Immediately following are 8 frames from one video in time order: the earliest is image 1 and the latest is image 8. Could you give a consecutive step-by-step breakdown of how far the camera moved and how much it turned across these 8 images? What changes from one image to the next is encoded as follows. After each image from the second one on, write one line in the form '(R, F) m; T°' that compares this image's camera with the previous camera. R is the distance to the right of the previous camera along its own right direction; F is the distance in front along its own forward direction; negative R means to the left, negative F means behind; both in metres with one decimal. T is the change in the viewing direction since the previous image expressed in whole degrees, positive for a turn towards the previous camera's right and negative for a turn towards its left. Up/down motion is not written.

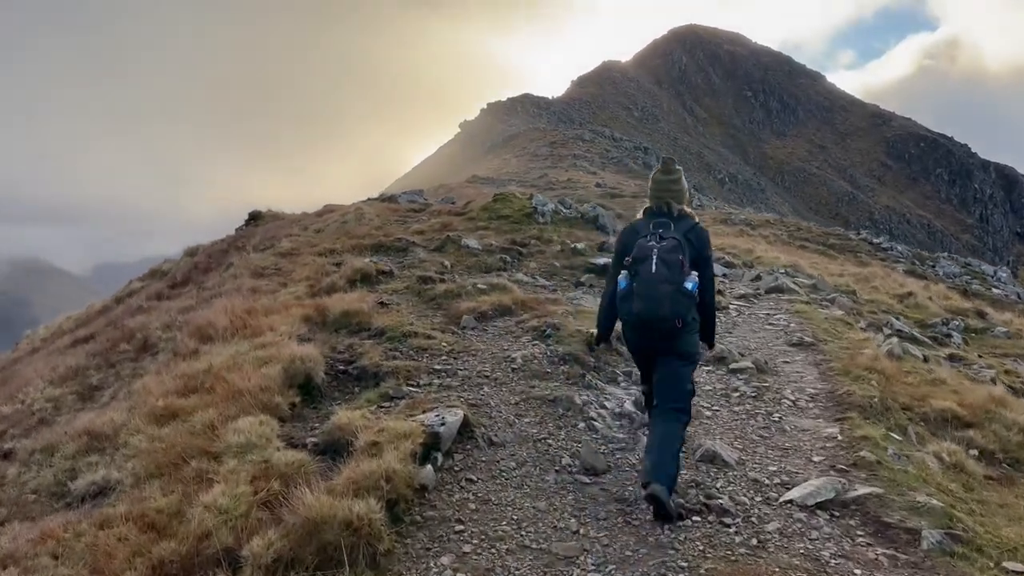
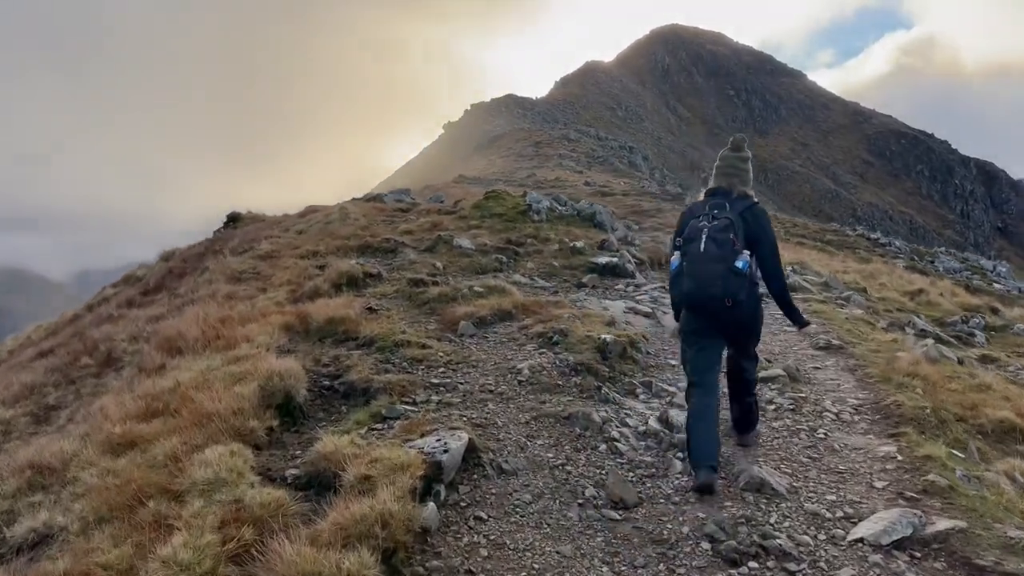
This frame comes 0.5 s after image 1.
(-0.2, +1.1) m; +1°
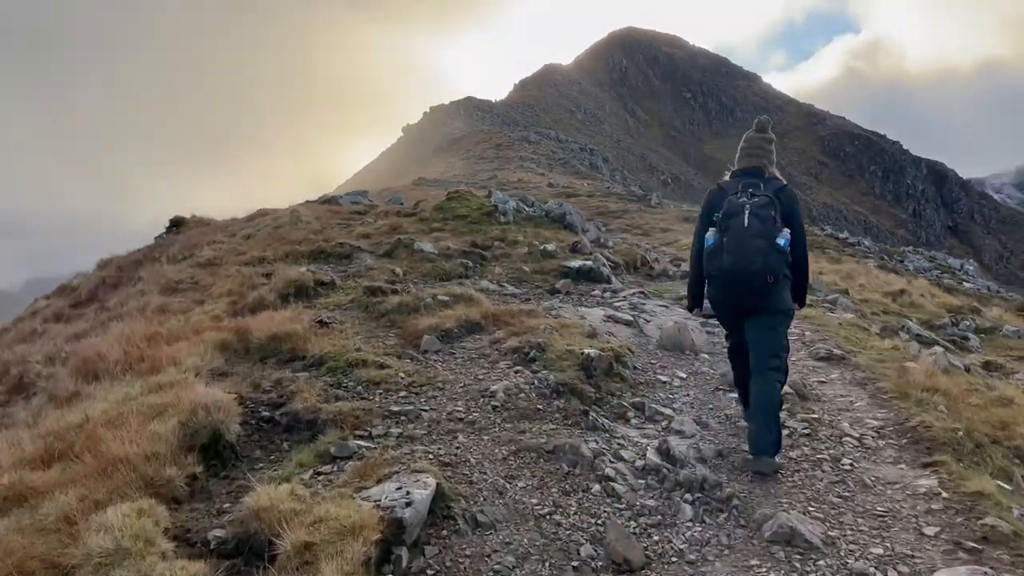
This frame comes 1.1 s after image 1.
(-0.1, +1.3) m; +3°
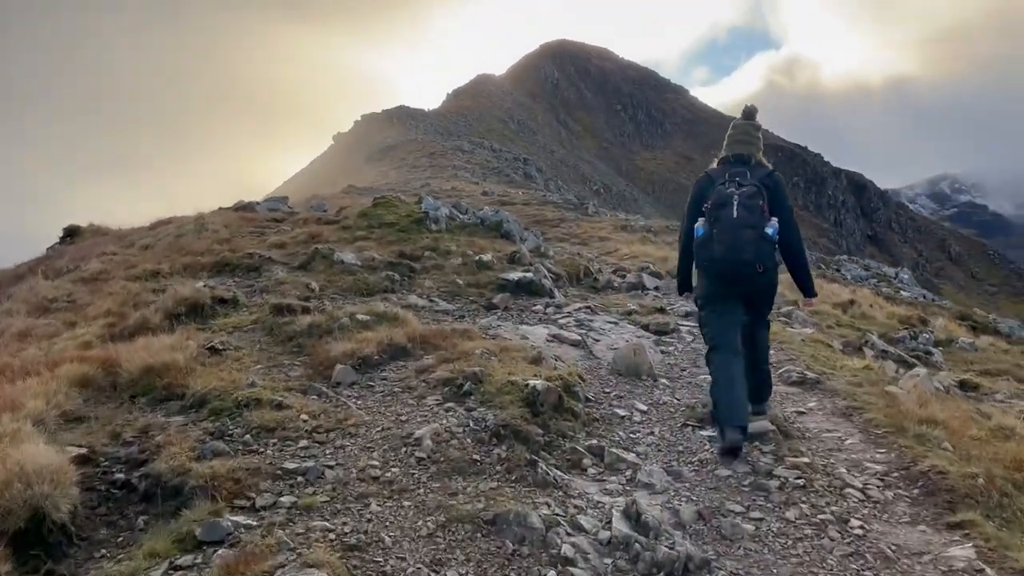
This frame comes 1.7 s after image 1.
(+0.1, +1.5) m; +5°
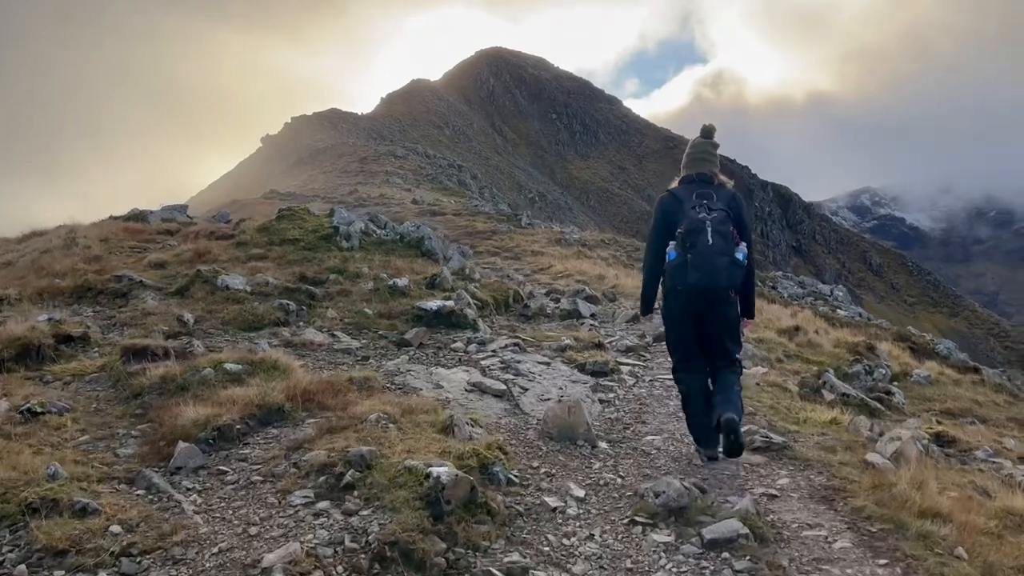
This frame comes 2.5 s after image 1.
(+0.3, +1.8) m; +5°
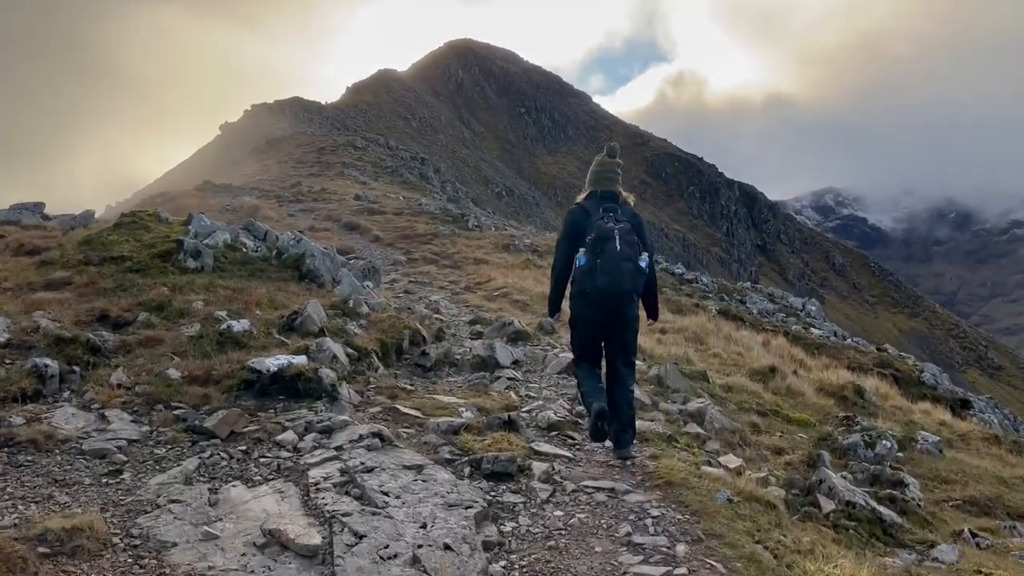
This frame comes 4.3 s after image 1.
(+1.0, +3.5) m; +2°
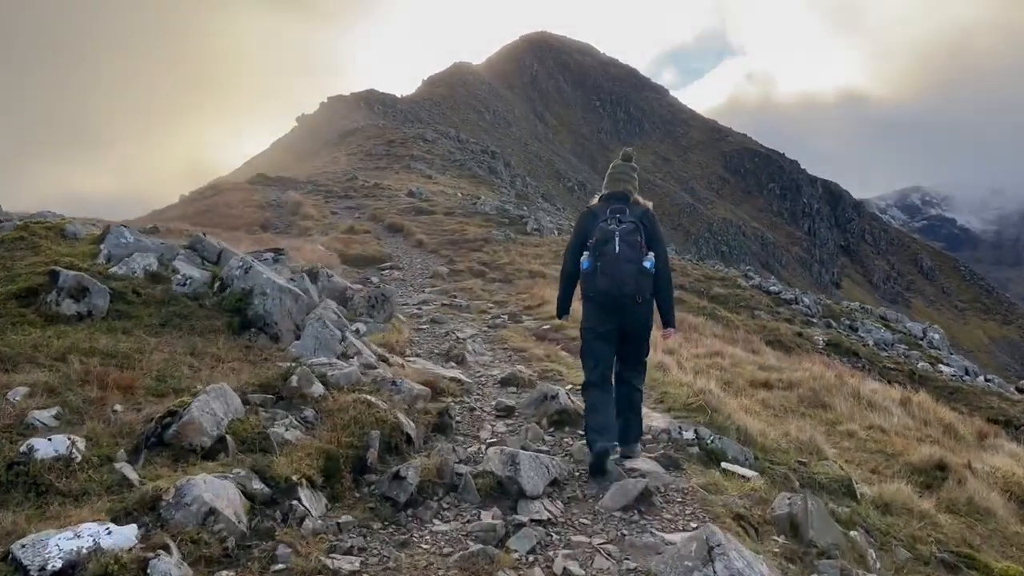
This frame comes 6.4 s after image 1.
(+0.3, +4.4) m; -5°
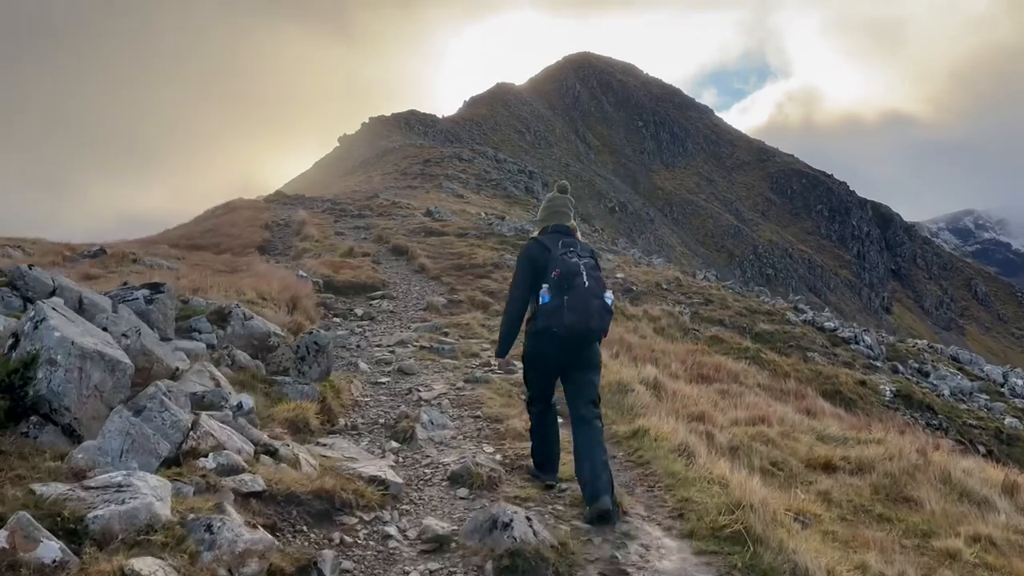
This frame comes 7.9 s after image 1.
(+0.8, +3.2) m; -3°
